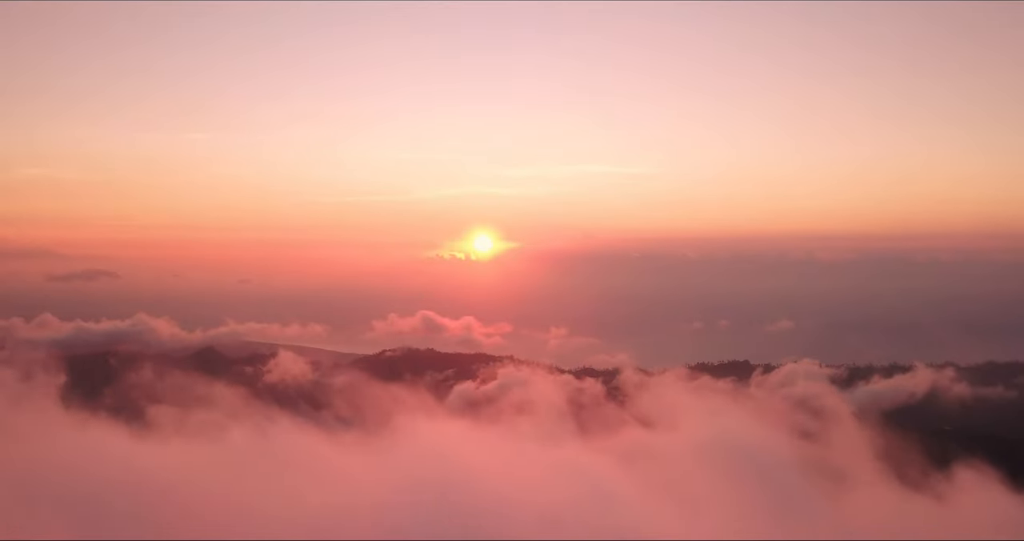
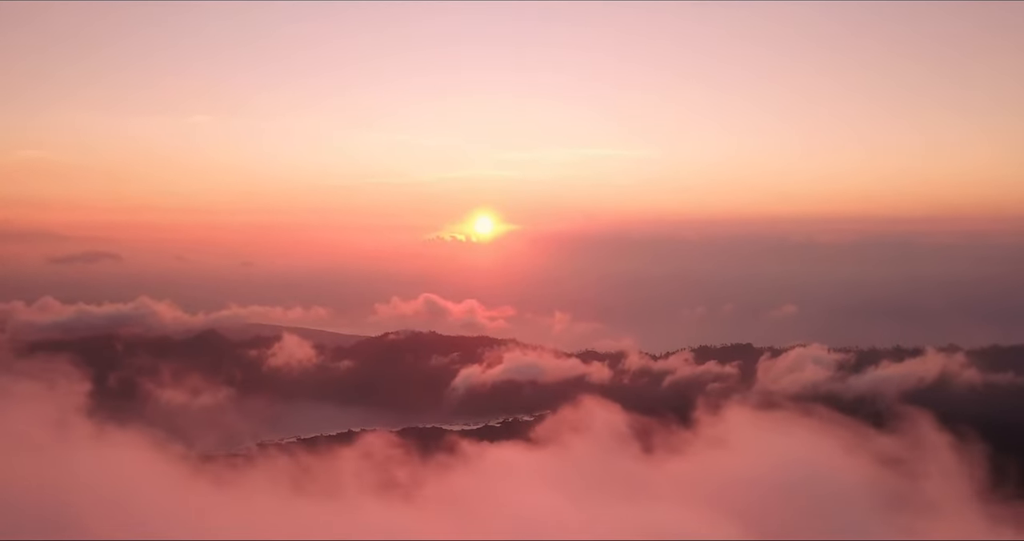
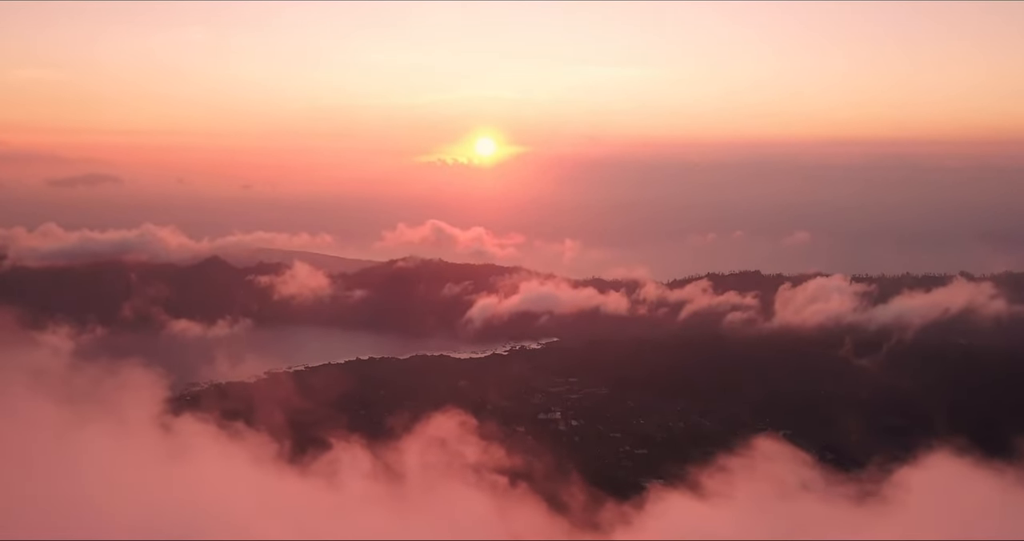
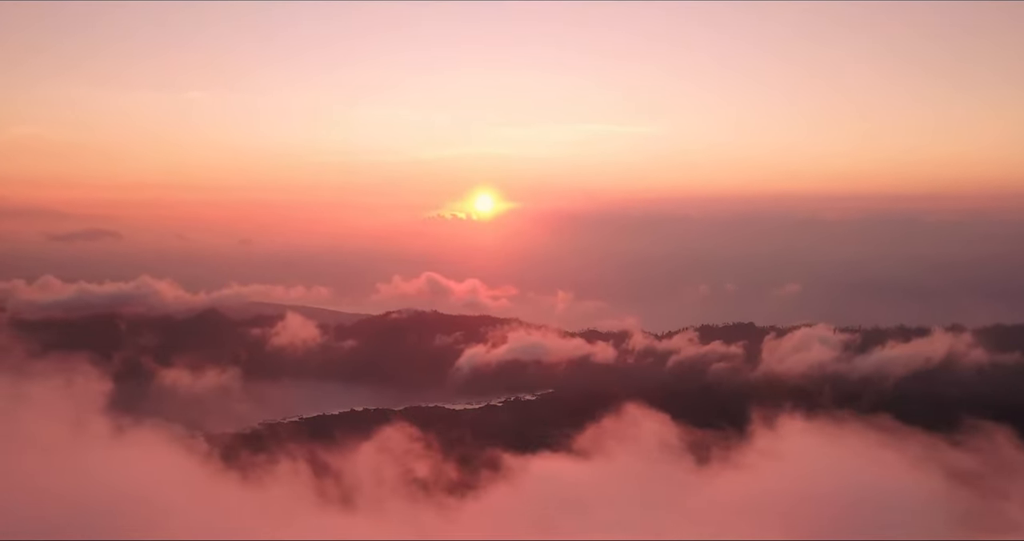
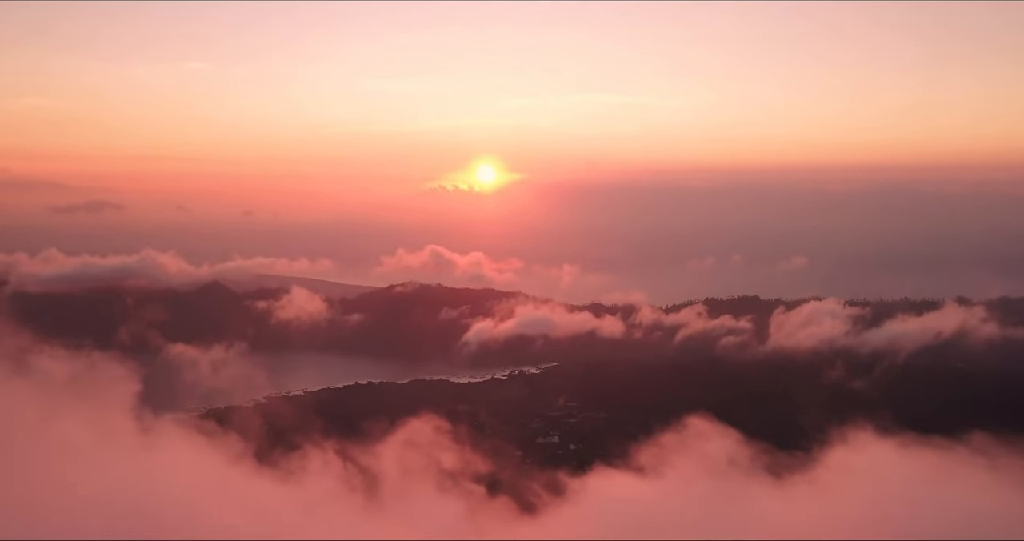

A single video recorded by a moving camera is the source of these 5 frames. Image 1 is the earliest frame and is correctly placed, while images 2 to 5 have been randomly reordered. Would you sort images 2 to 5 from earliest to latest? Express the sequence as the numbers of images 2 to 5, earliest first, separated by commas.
2, 4, 5, 3
